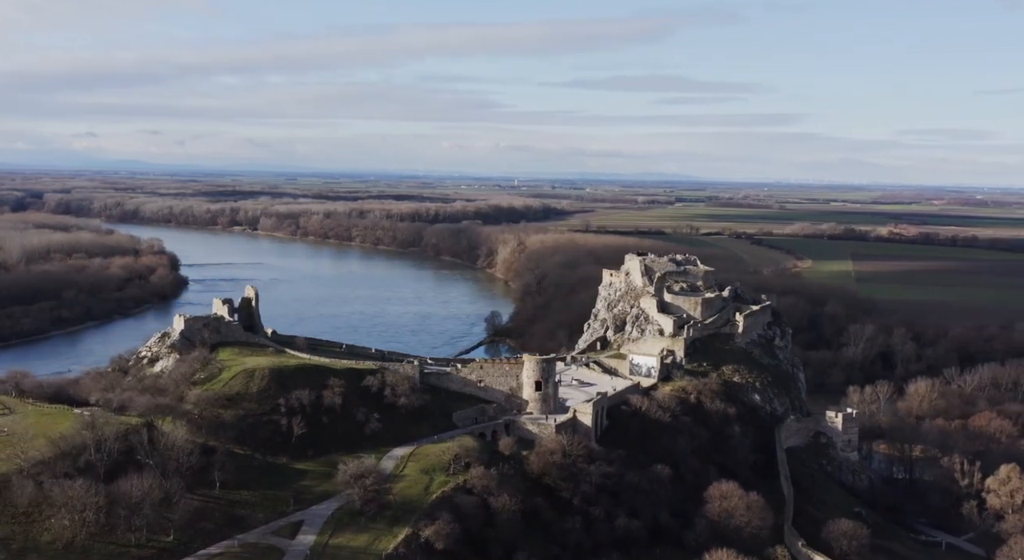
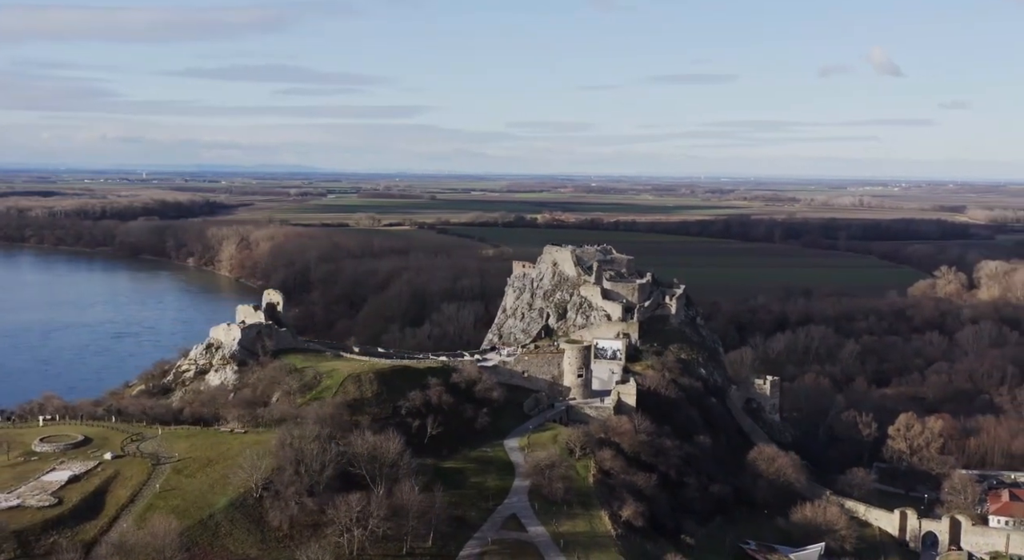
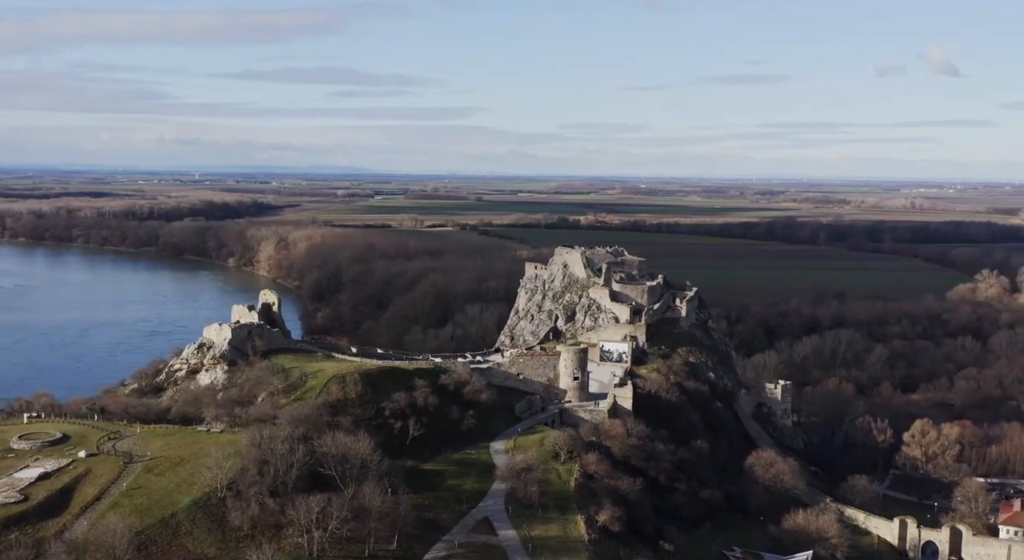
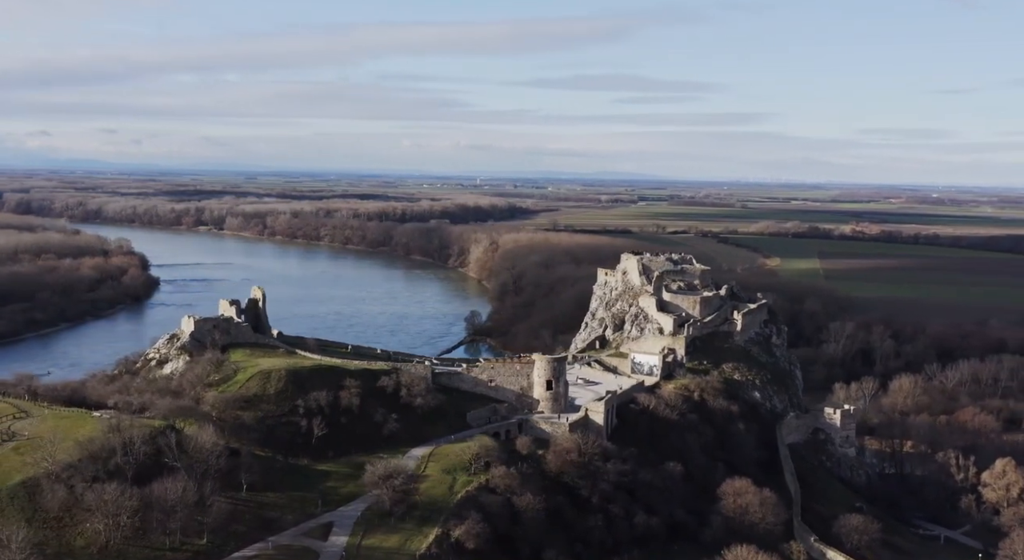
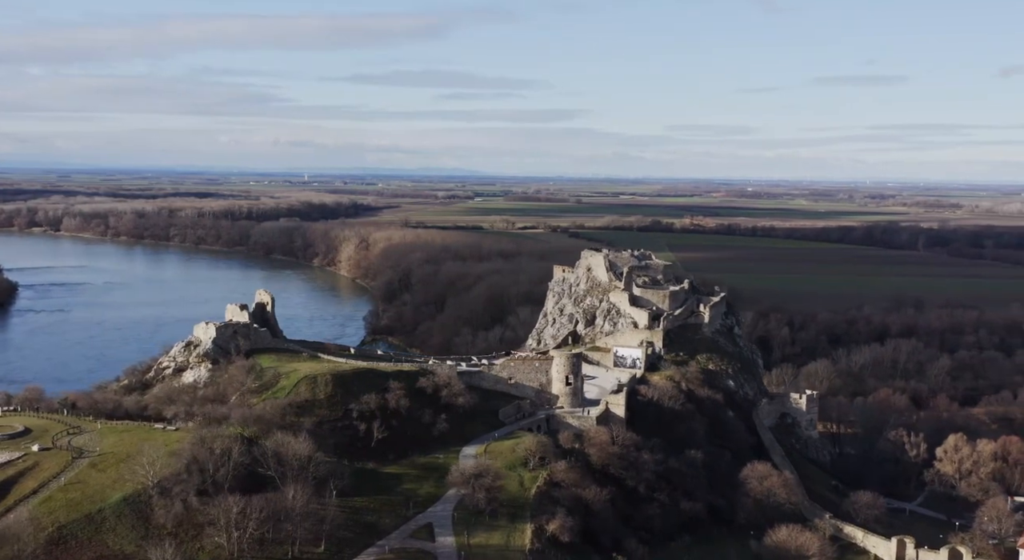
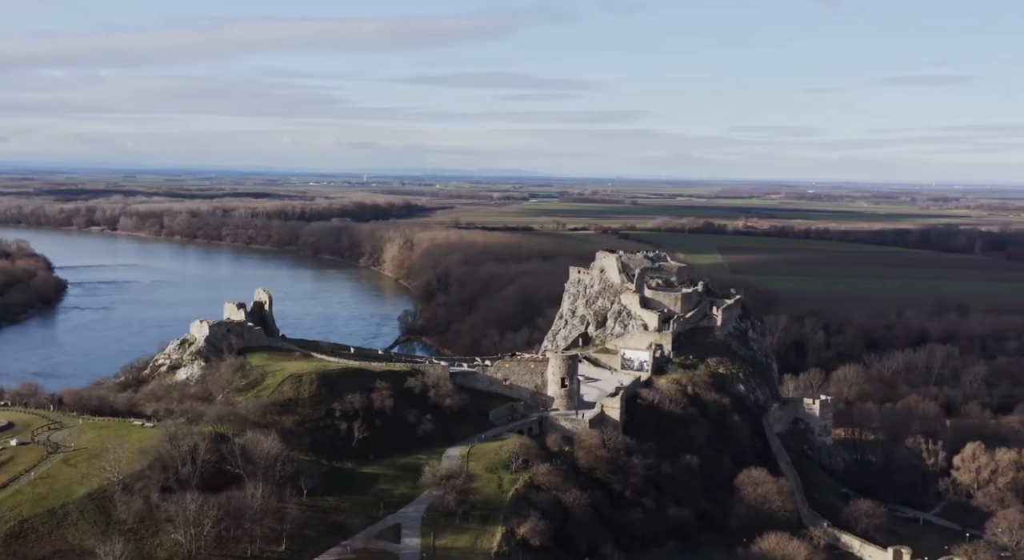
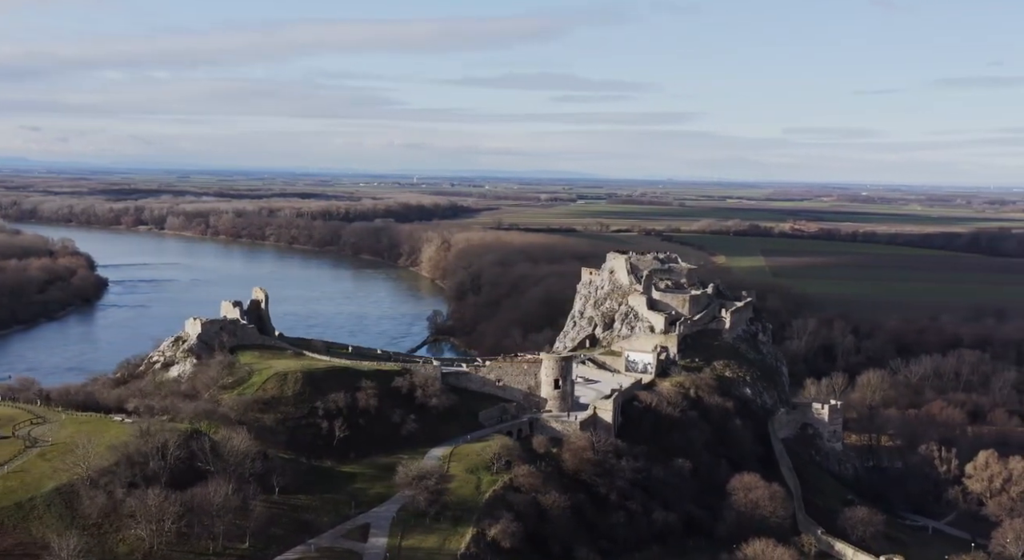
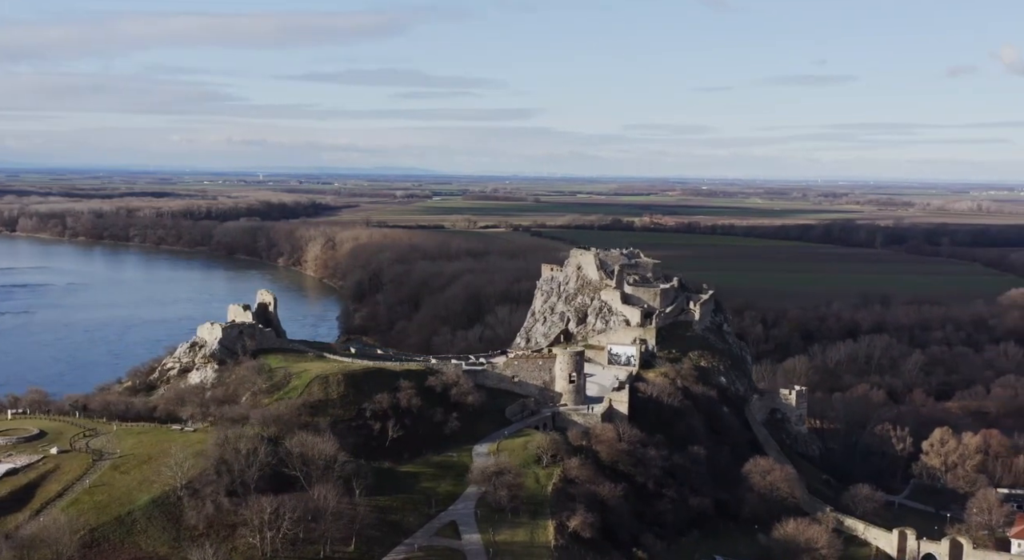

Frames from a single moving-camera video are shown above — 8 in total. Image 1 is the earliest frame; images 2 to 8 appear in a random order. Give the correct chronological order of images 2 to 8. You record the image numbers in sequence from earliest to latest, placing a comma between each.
4, 7, 6, 5, 8, 3, 2
